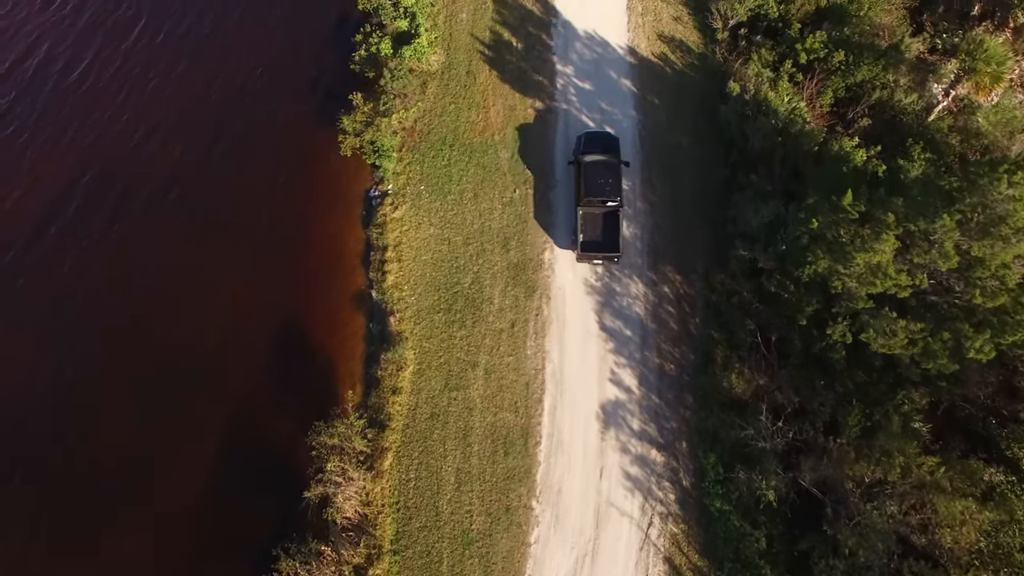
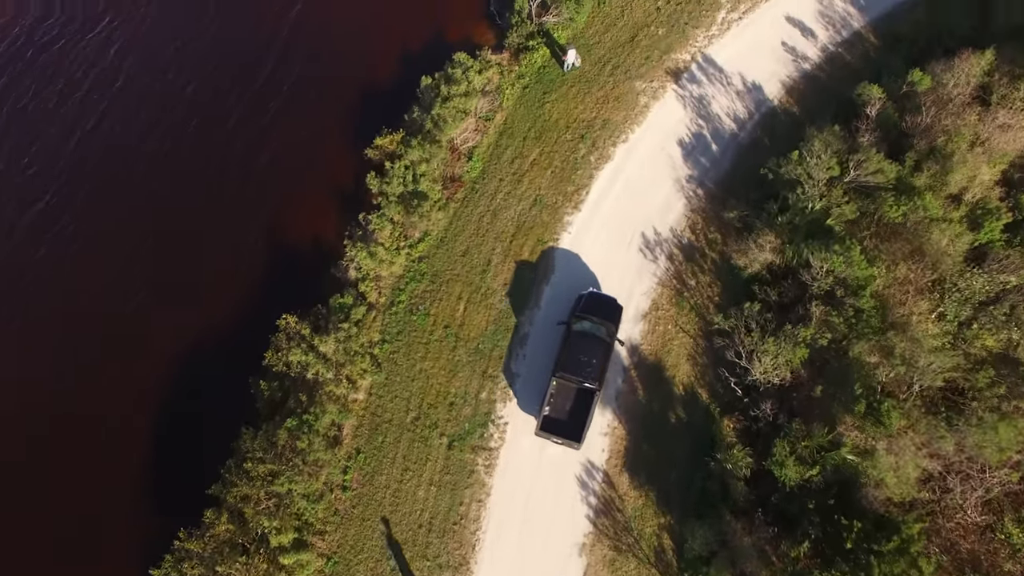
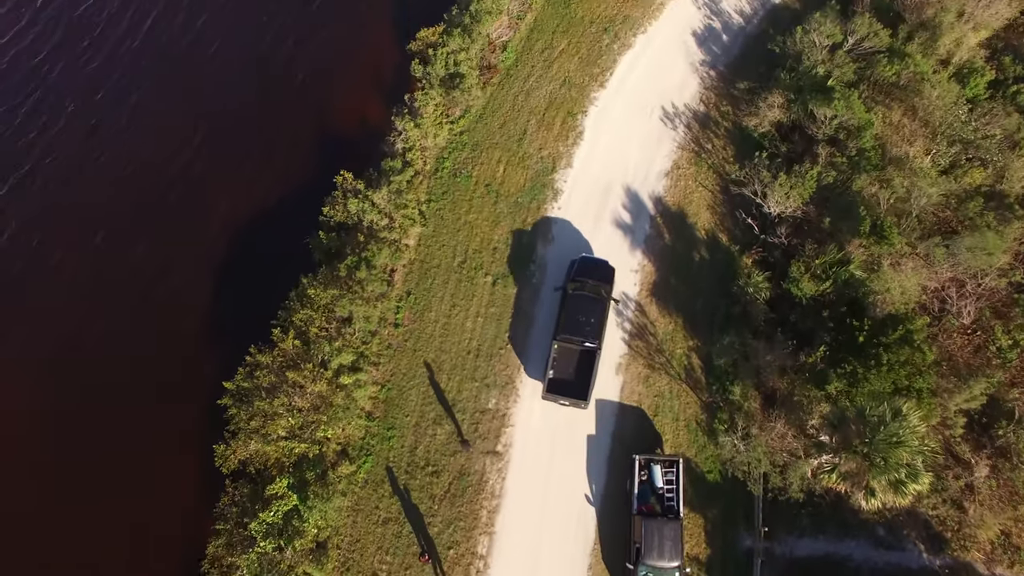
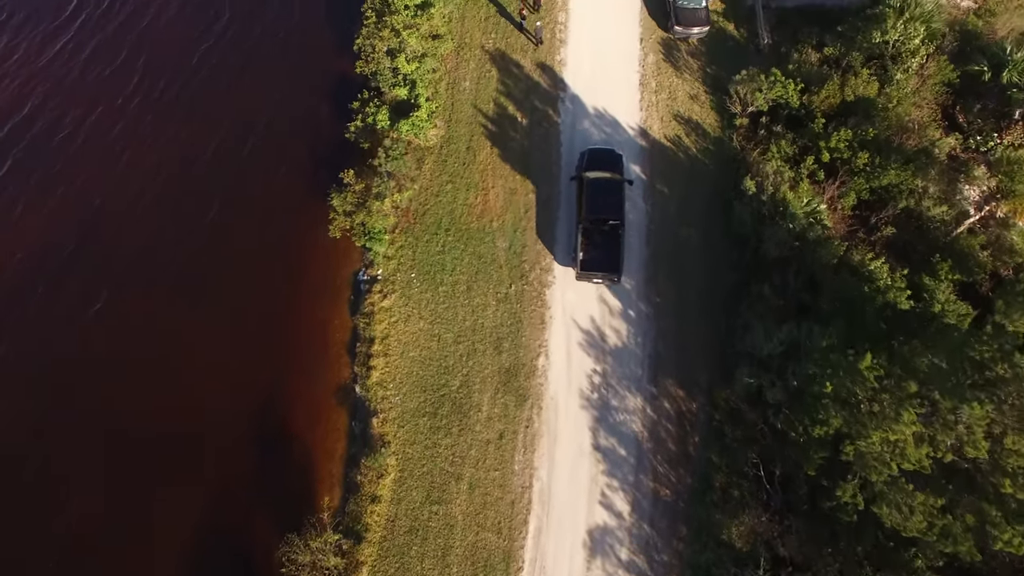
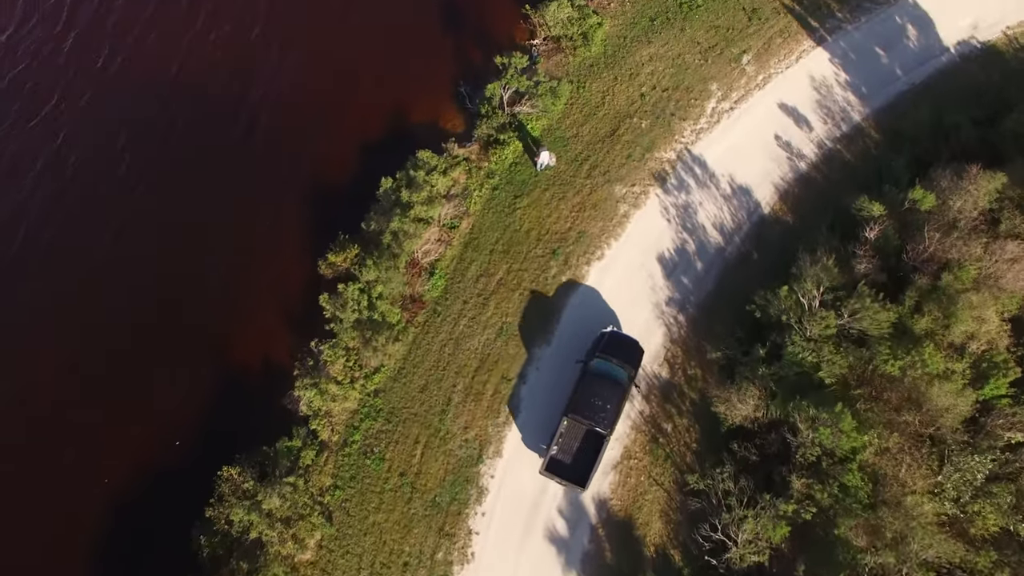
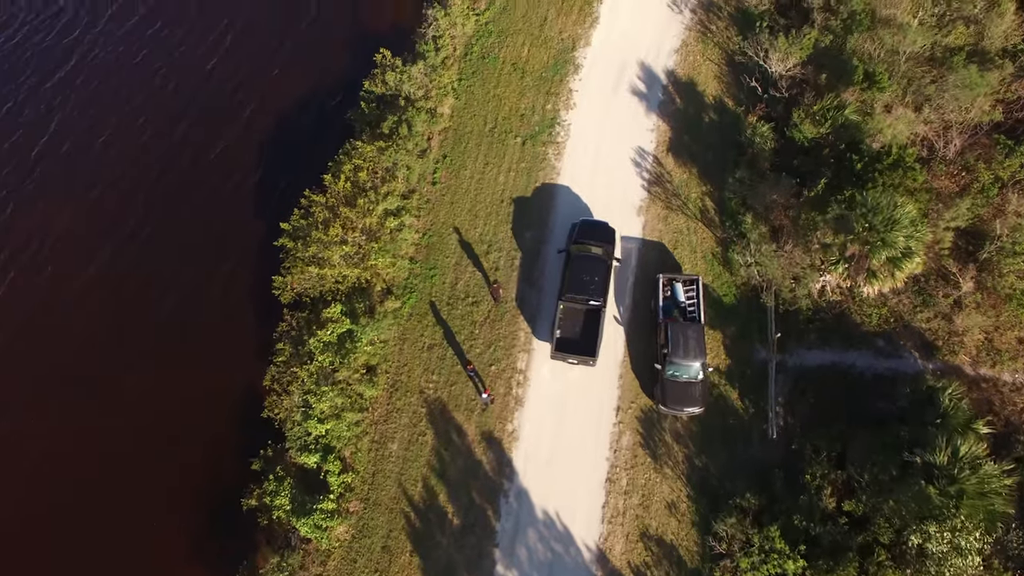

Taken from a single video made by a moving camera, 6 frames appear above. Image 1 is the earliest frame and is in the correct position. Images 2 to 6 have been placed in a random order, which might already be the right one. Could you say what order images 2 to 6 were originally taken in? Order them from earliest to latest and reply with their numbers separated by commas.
4, 6, 3, 2, 5
